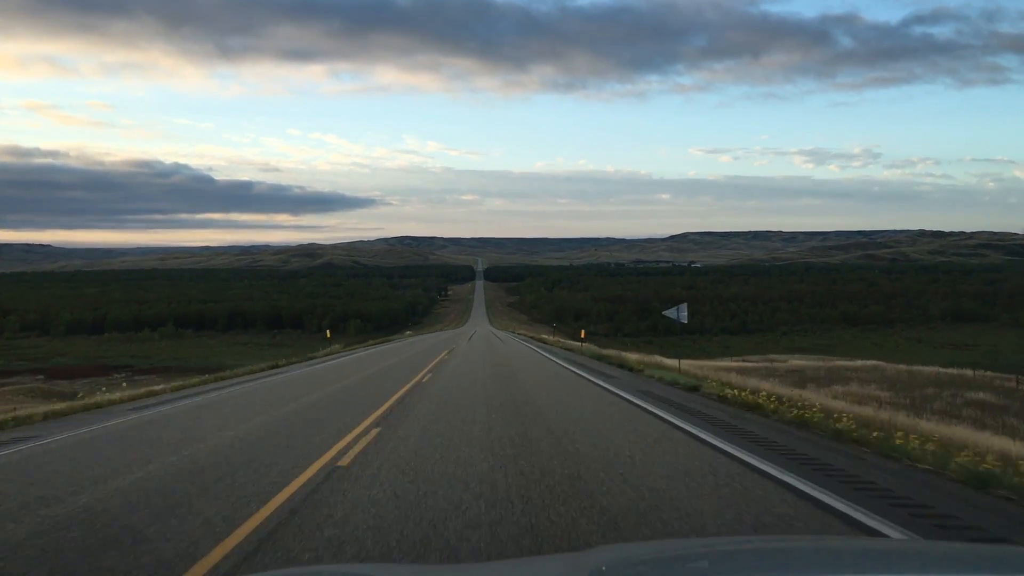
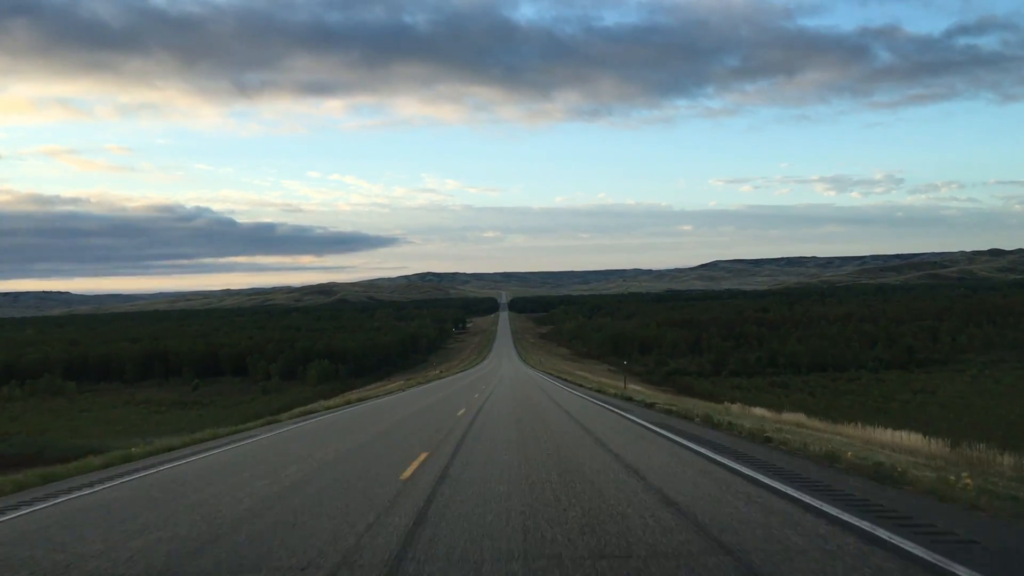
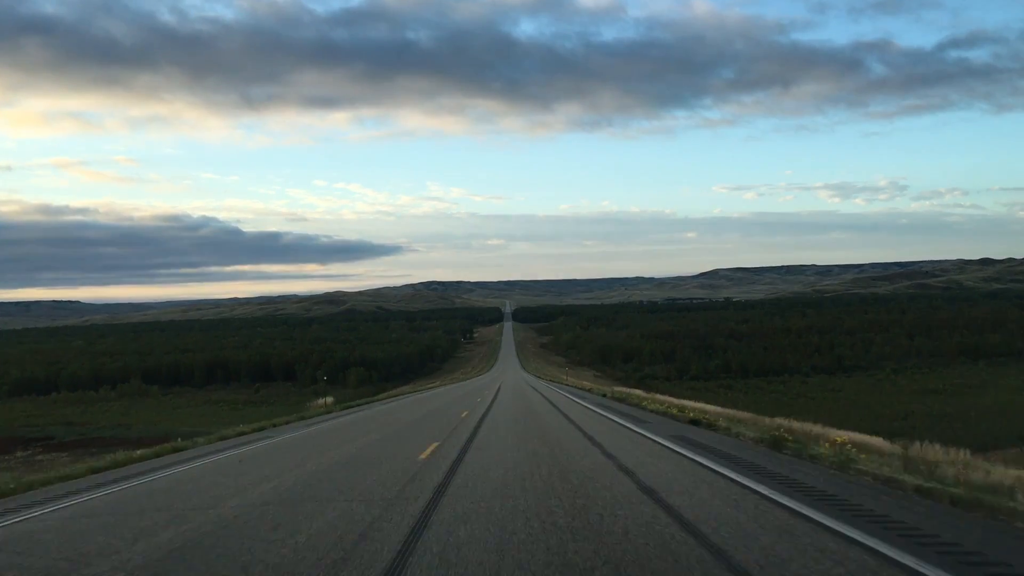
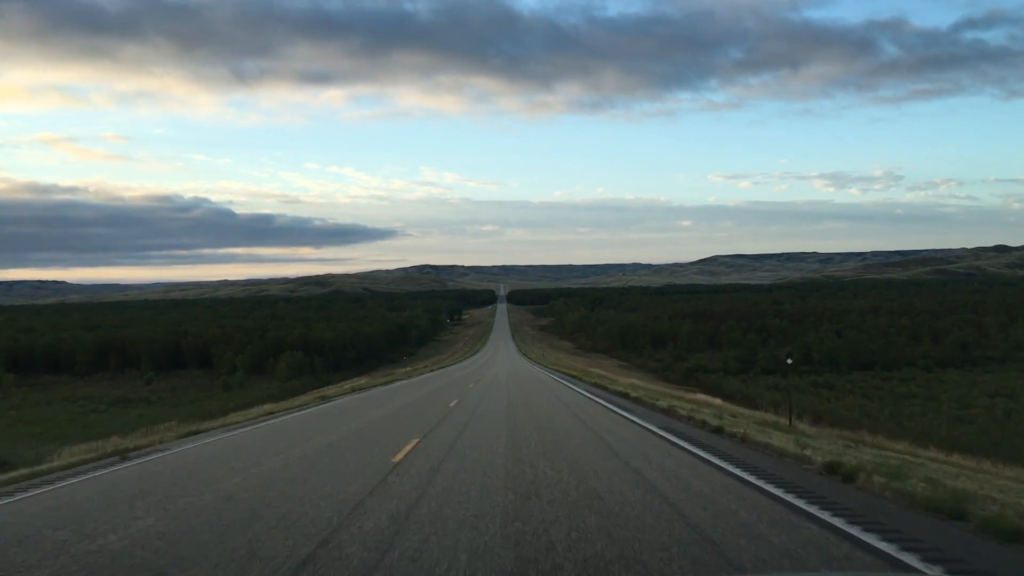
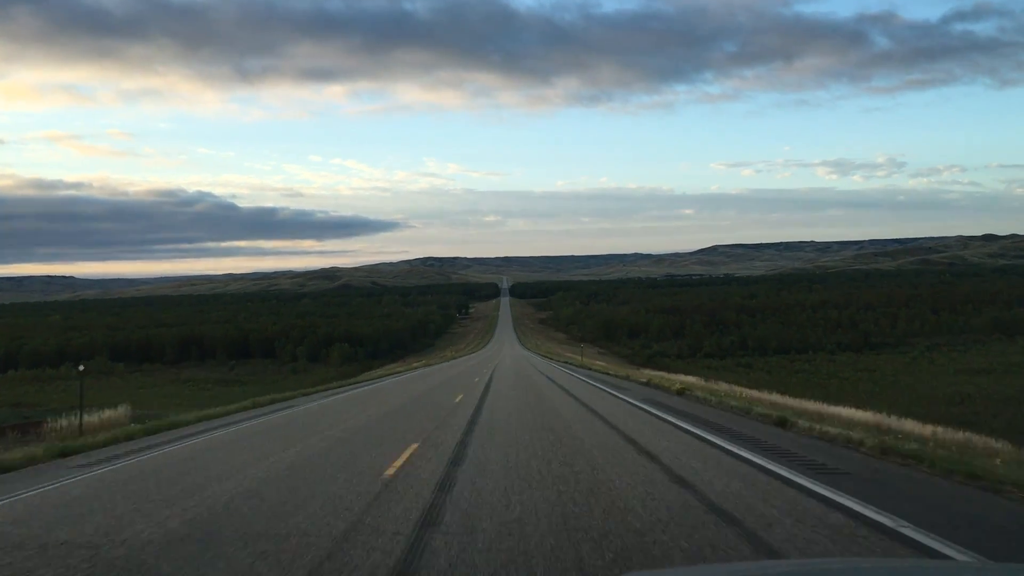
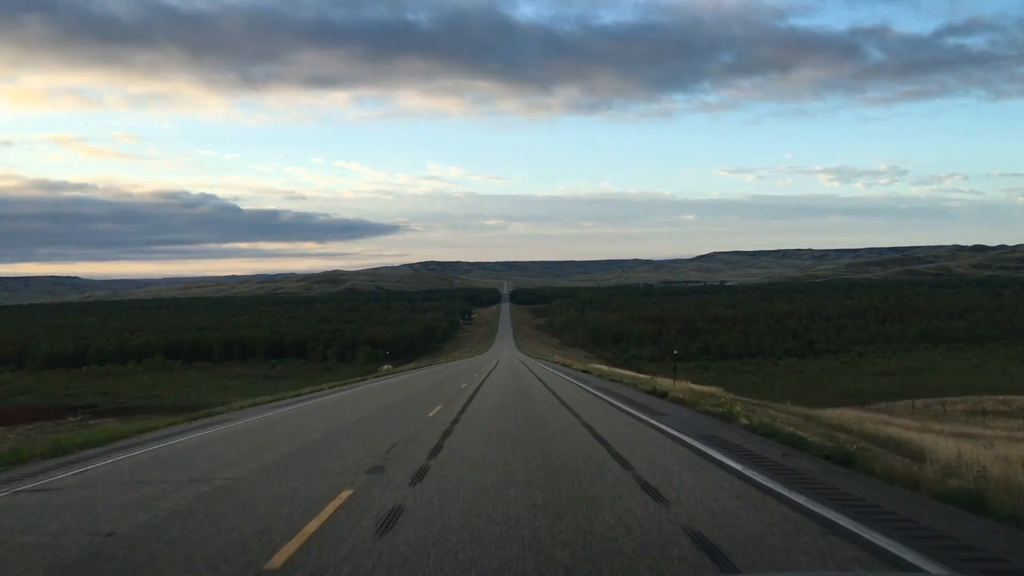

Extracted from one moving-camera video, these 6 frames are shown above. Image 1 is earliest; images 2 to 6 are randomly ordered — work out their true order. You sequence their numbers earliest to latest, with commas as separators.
6, 3, 5, 2, 4
